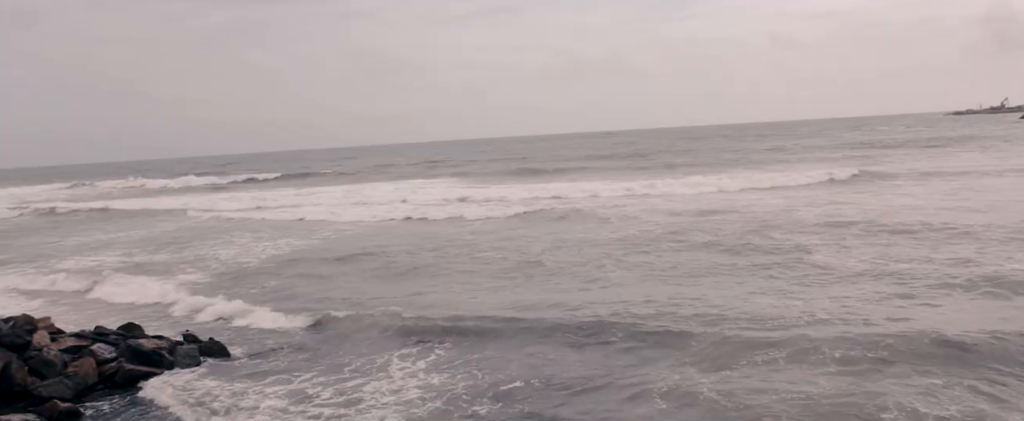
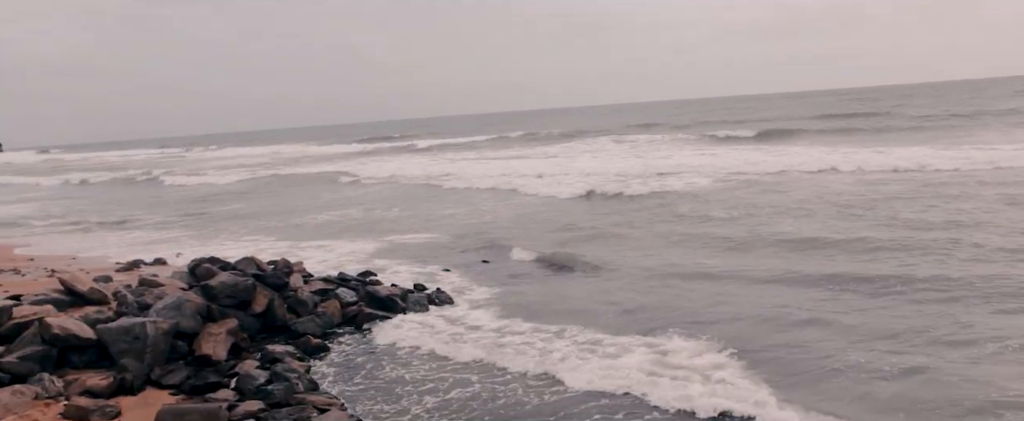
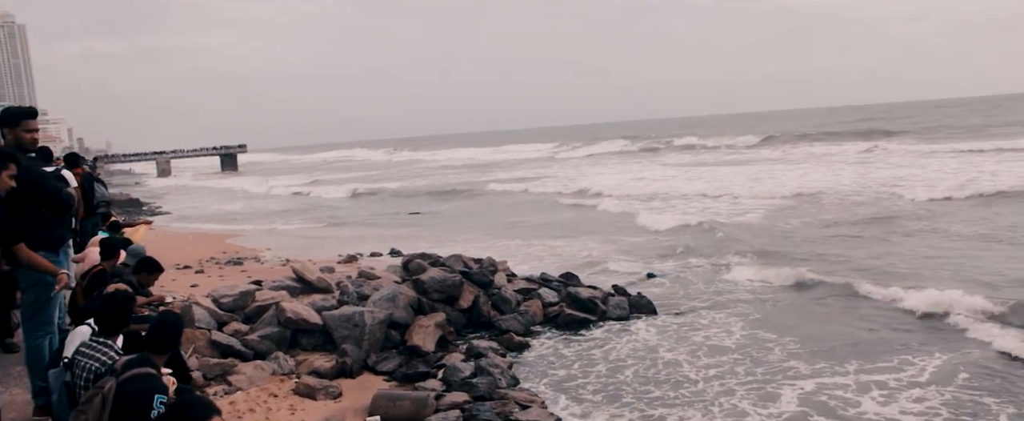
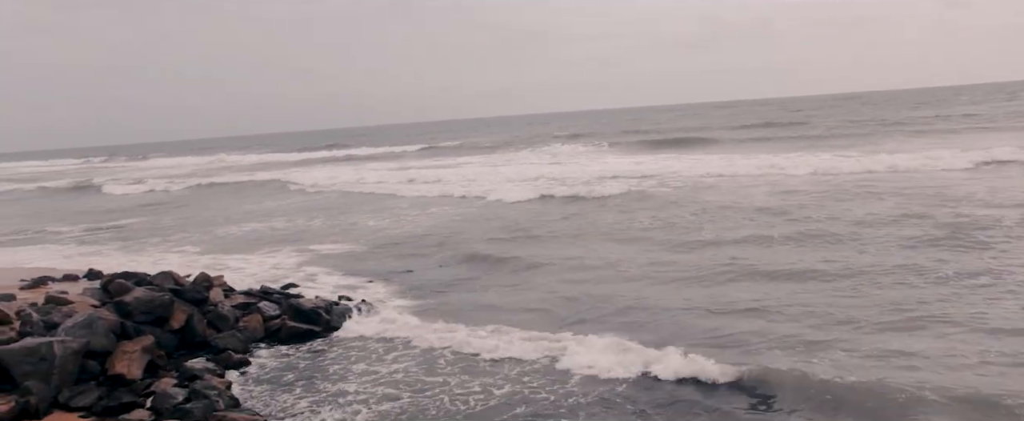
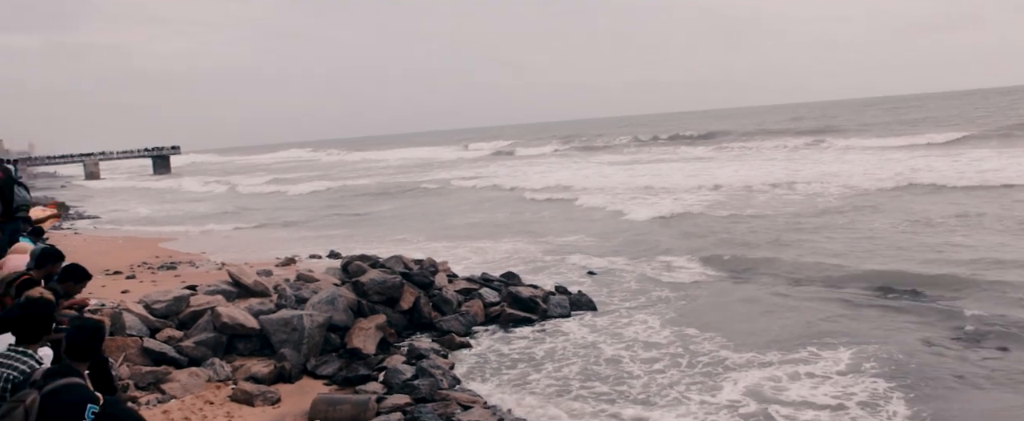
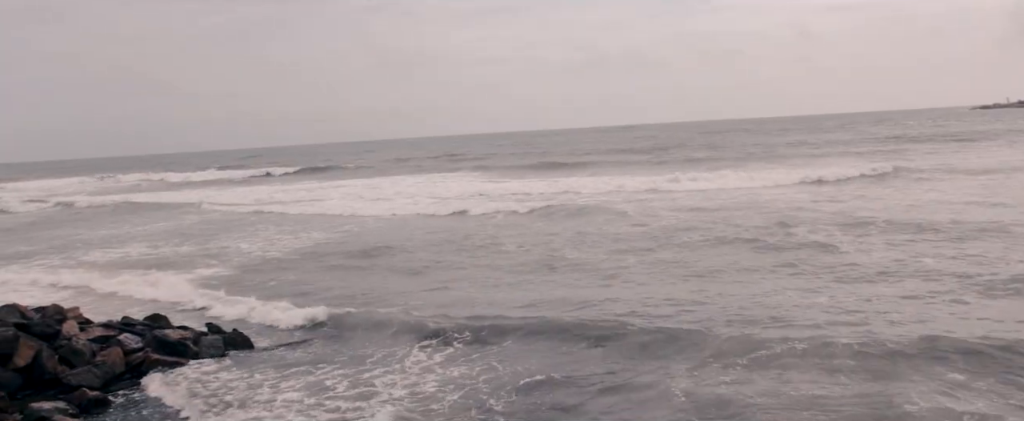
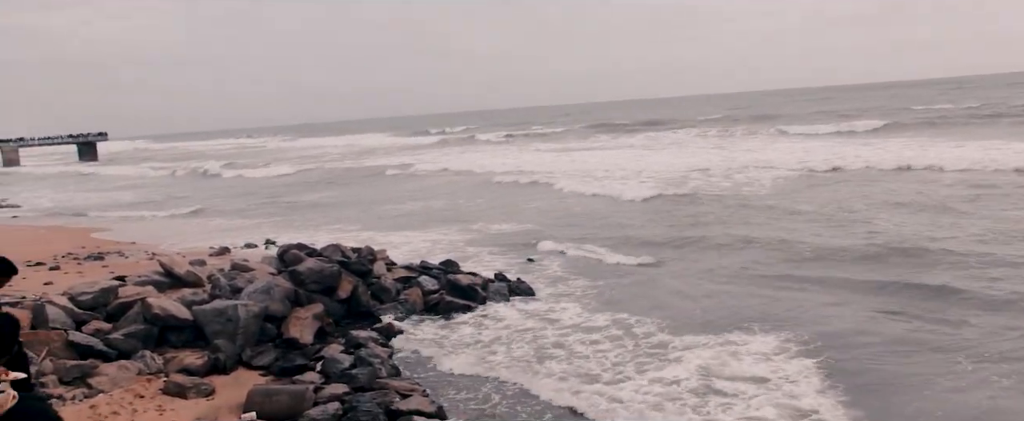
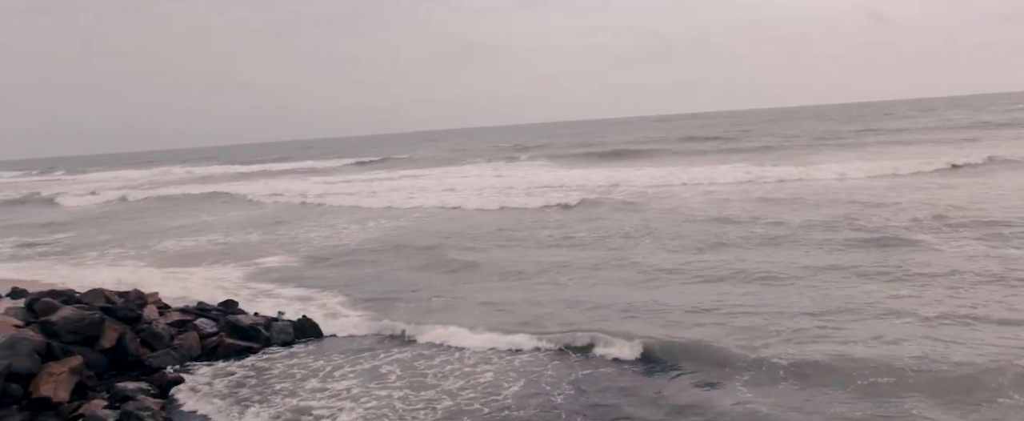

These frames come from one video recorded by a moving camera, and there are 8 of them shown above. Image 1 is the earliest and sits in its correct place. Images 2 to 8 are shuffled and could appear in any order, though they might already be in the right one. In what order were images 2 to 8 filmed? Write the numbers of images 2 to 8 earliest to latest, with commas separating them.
6, 8, 4, 2, 7, 5, 3
